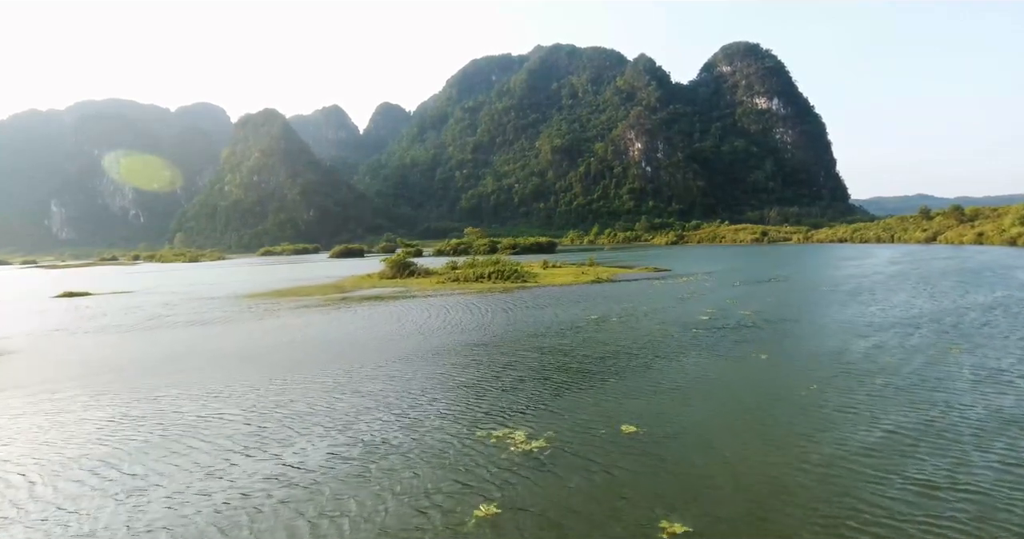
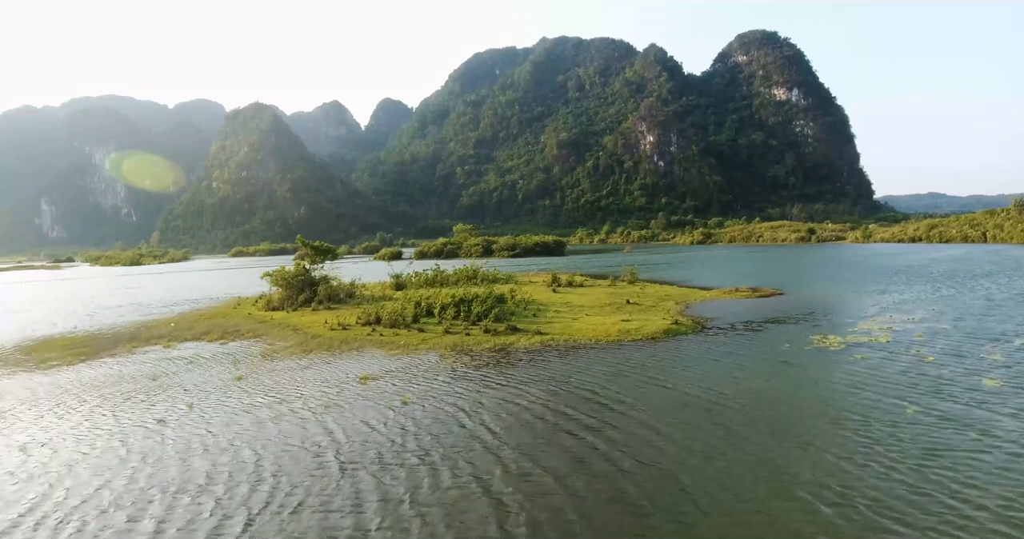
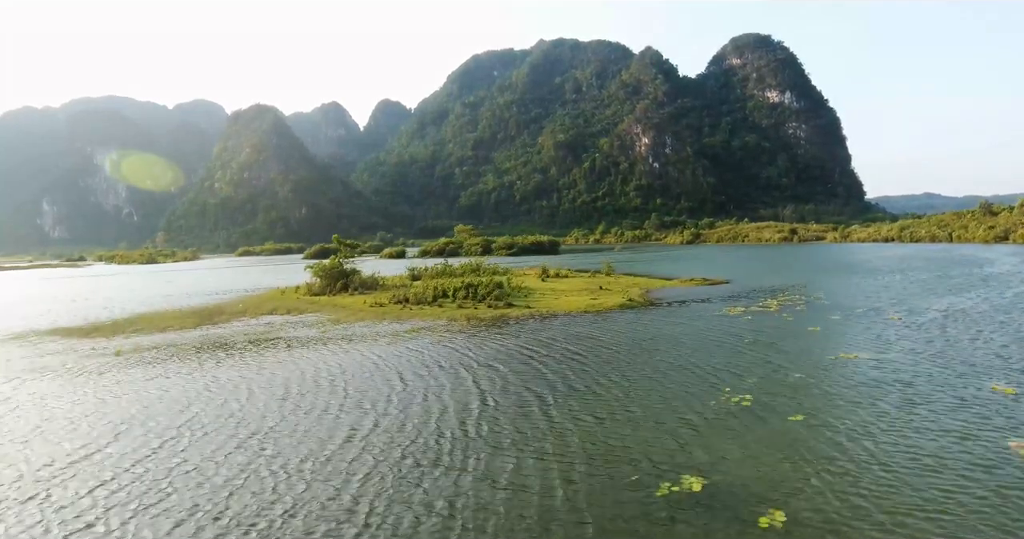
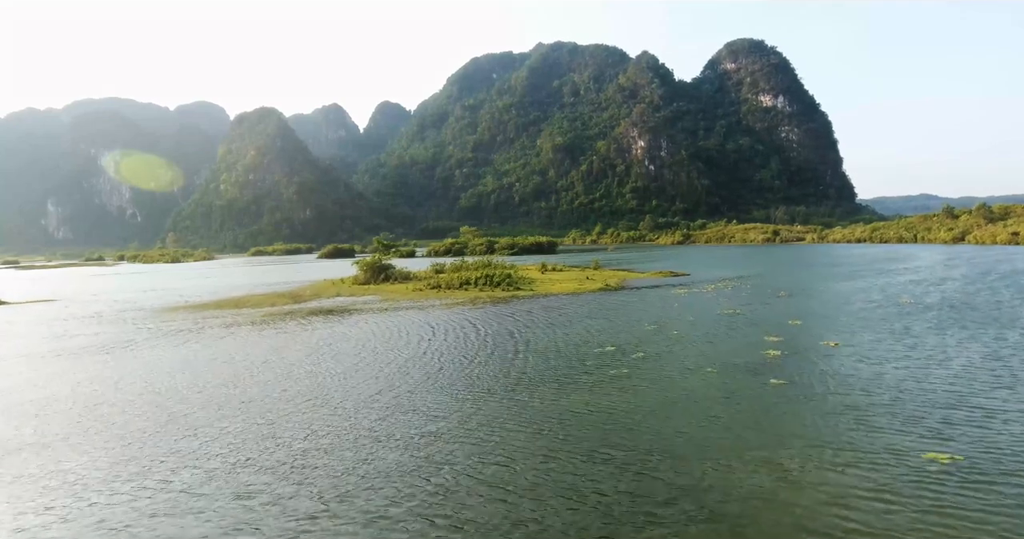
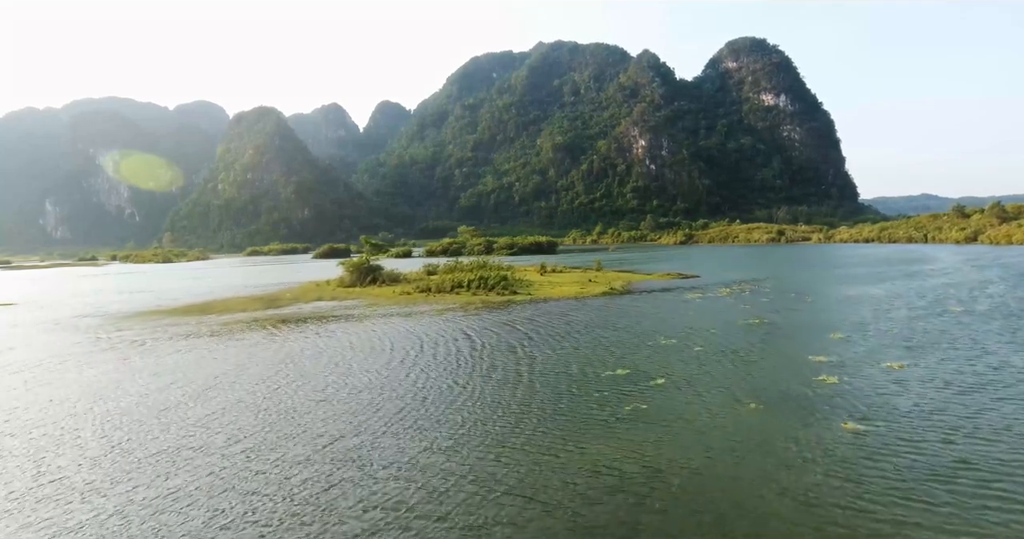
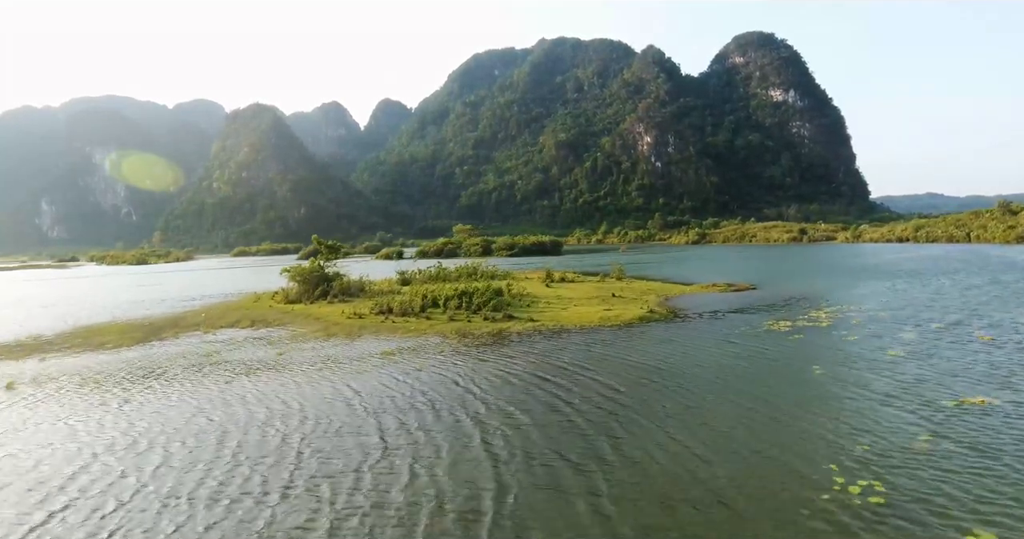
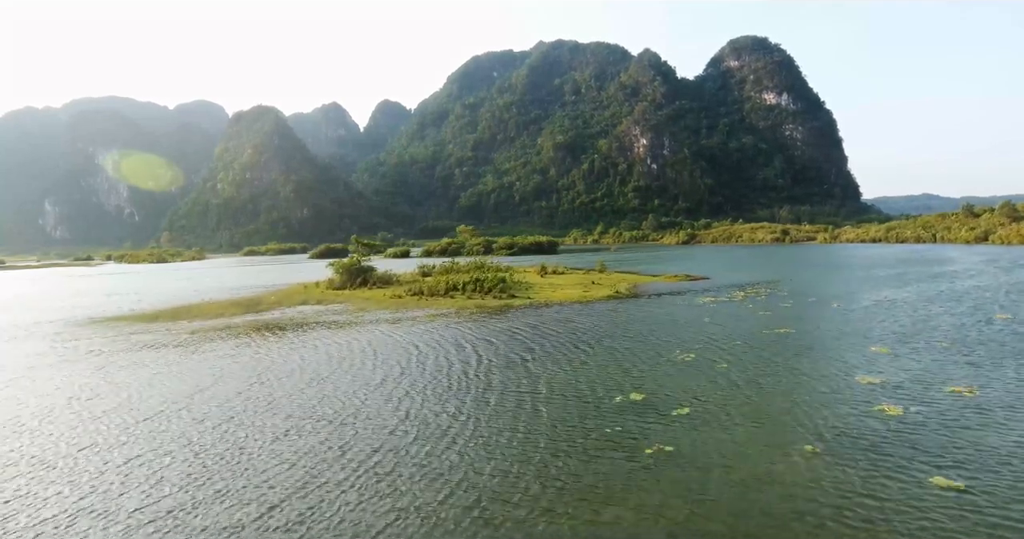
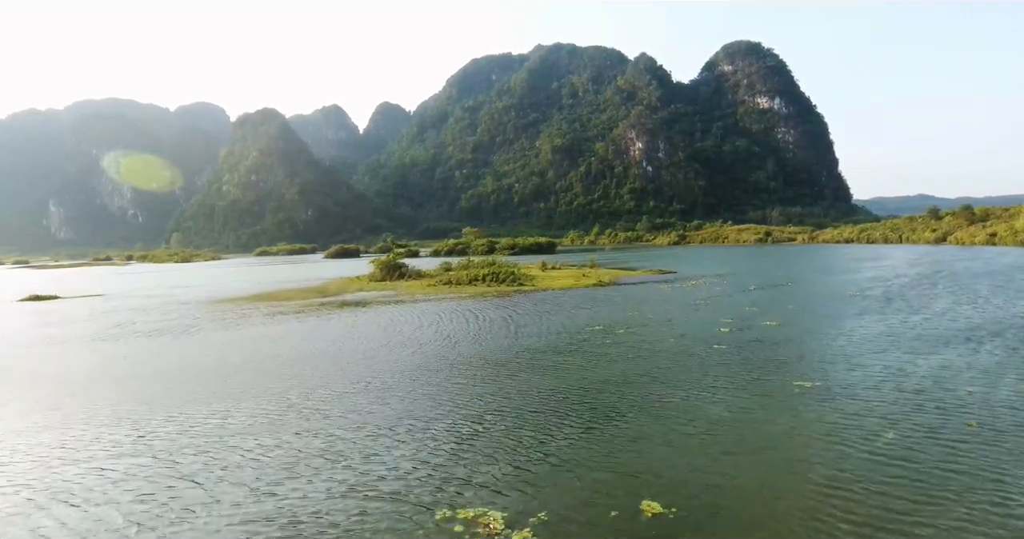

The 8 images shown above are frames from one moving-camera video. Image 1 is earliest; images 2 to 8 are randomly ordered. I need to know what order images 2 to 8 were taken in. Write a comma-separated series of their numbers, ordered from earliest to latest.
8, 4, 5, 7, 3, 6, 2
